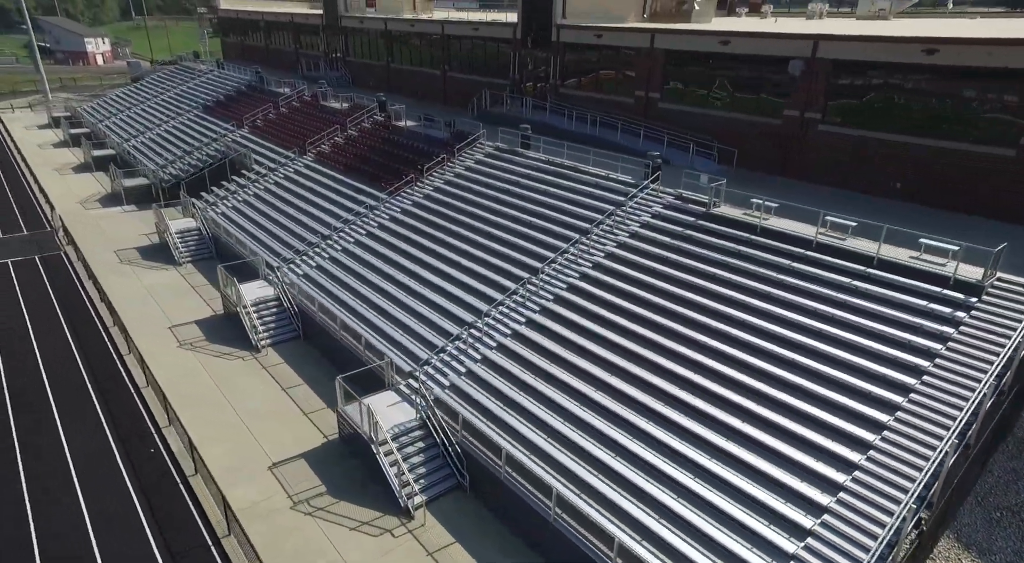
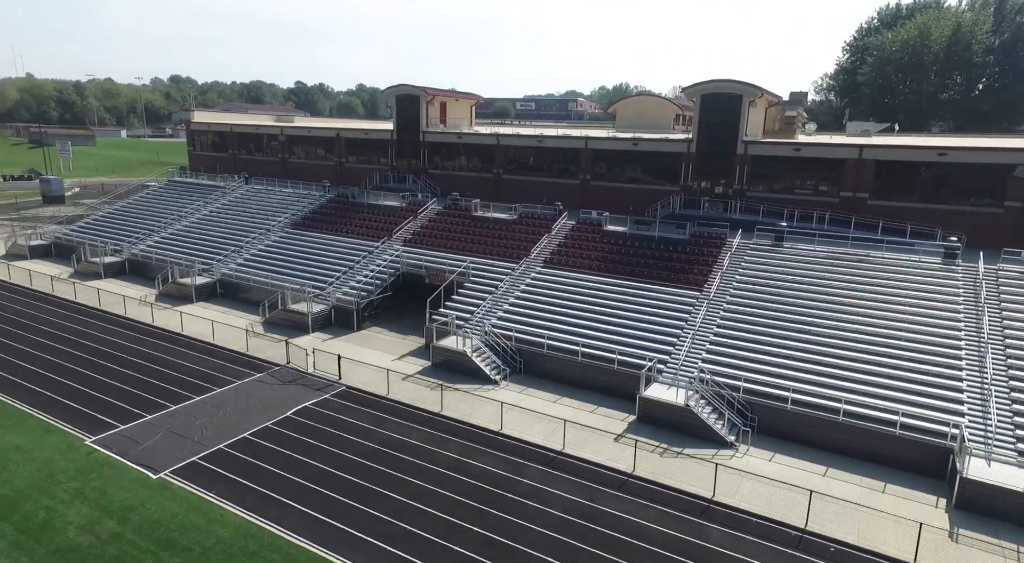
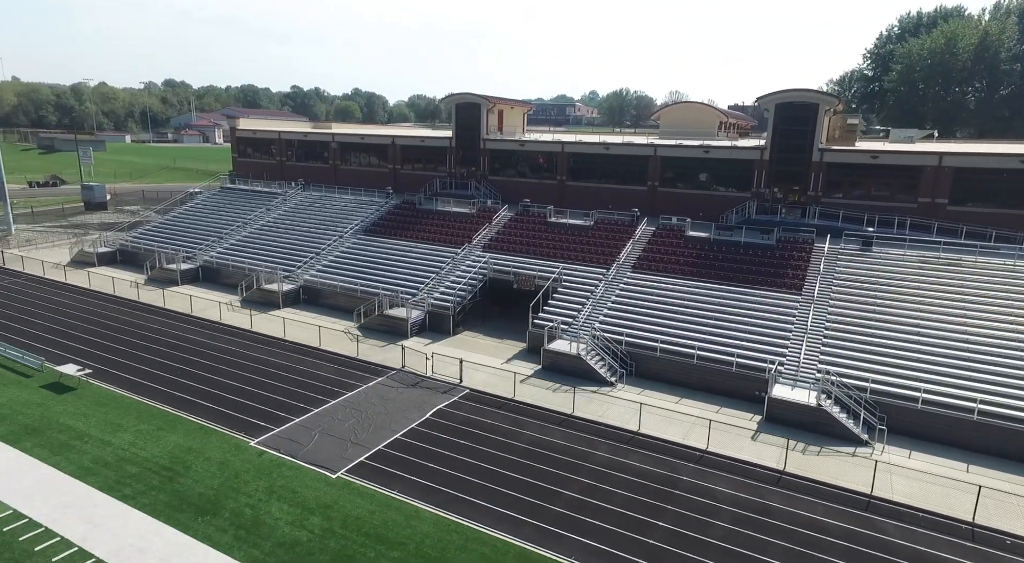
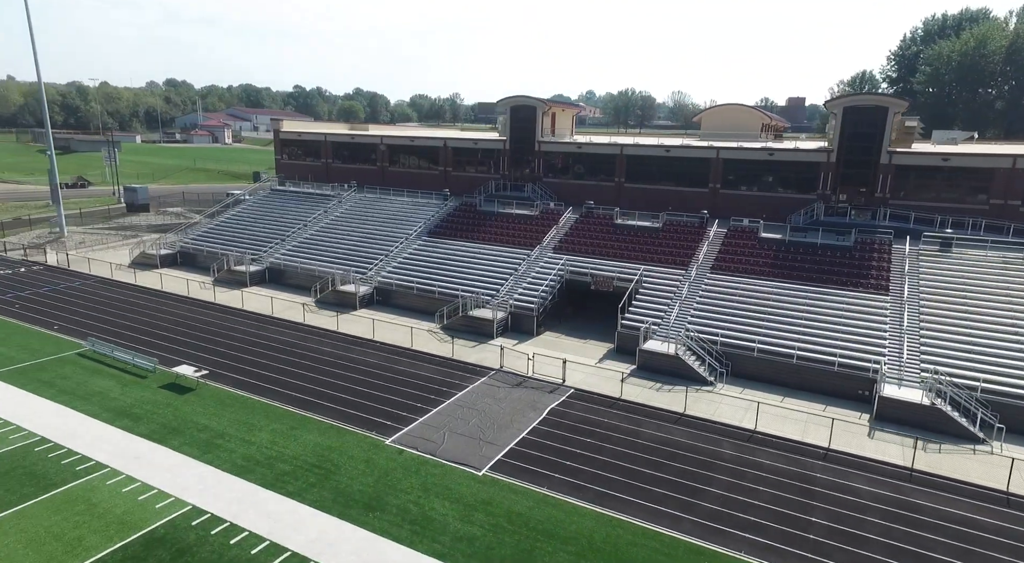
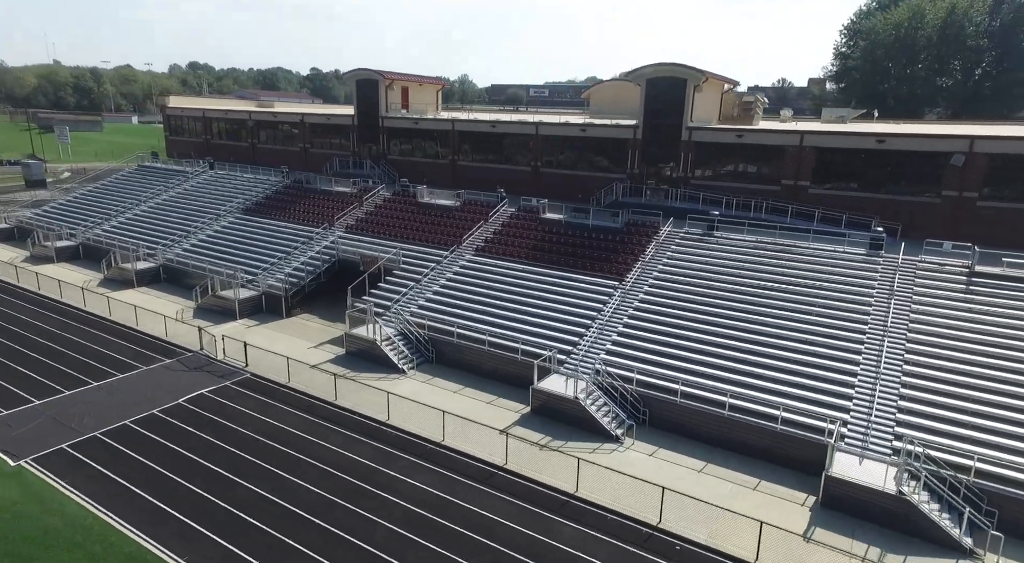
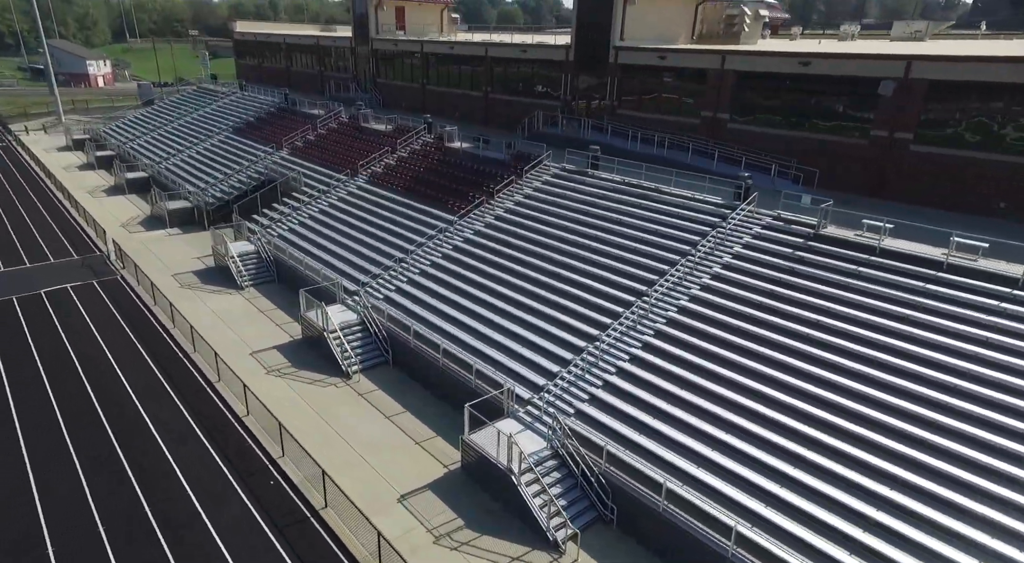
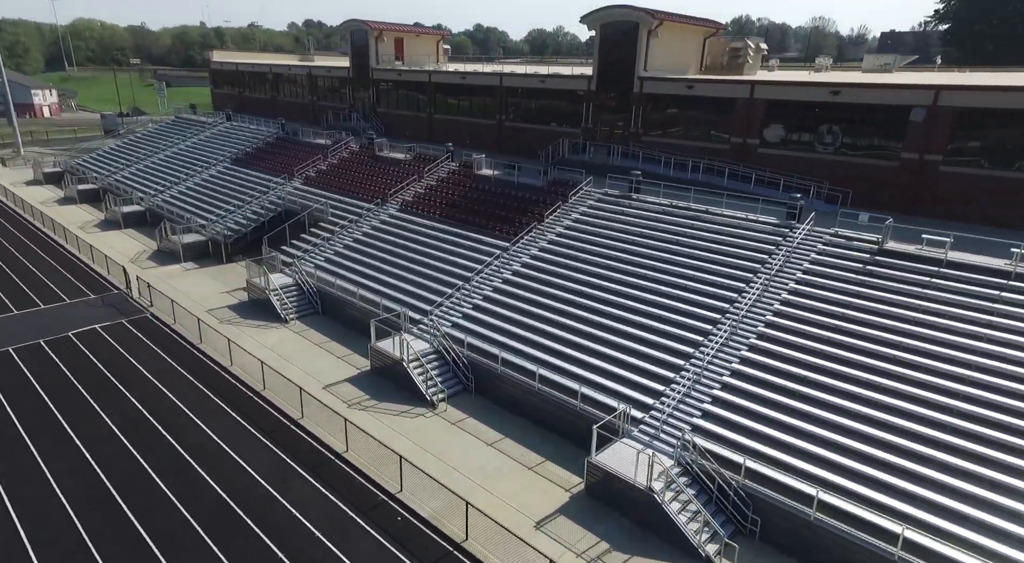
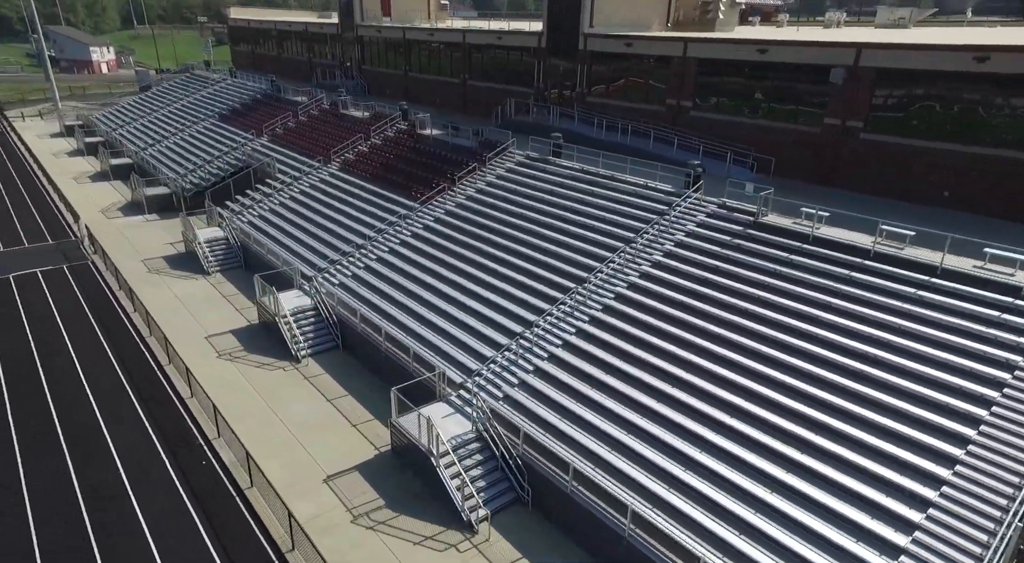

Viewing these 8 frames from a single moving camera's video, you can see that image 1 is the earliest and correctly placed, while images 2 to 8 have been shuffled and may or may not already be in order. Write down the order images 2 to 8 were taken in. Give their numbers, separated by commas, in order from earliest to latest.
8, 6, 7, 5, 2, 3, 4
